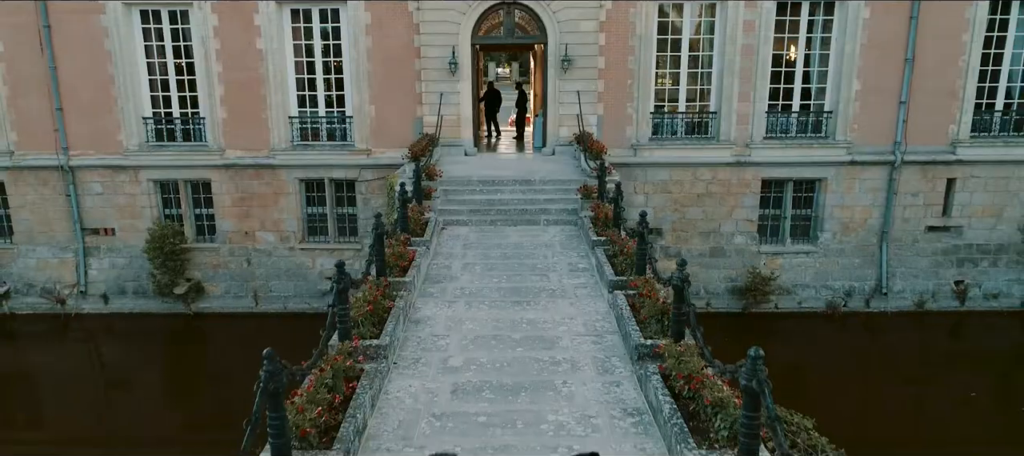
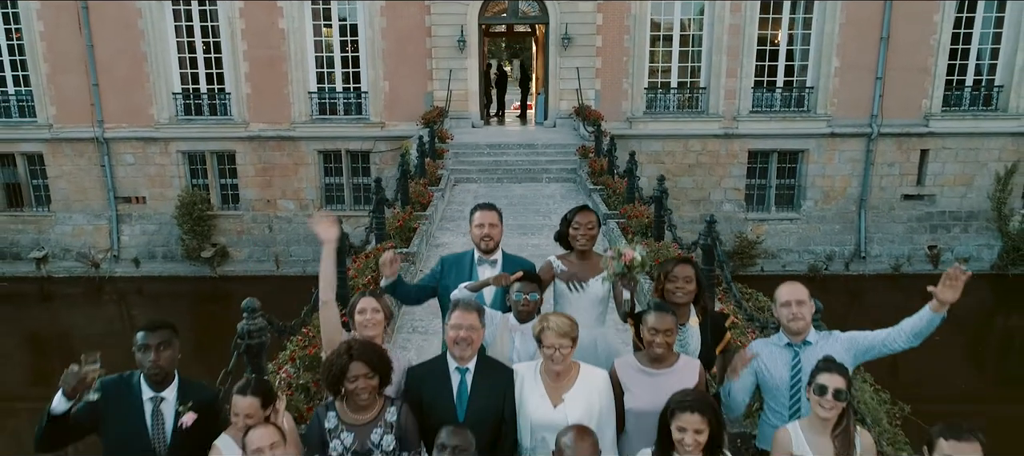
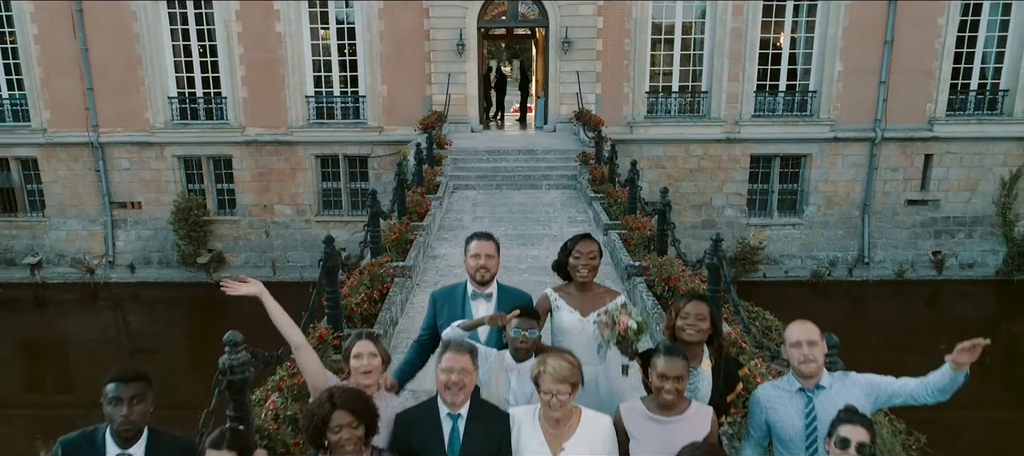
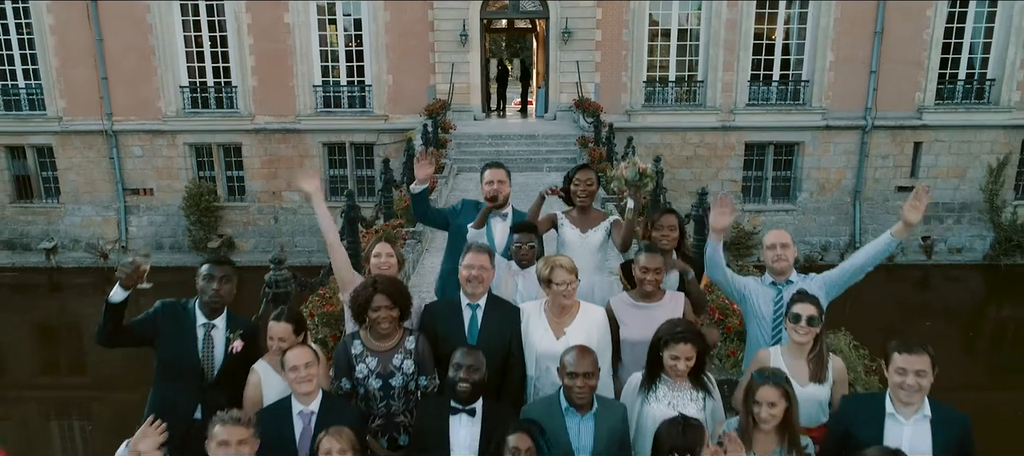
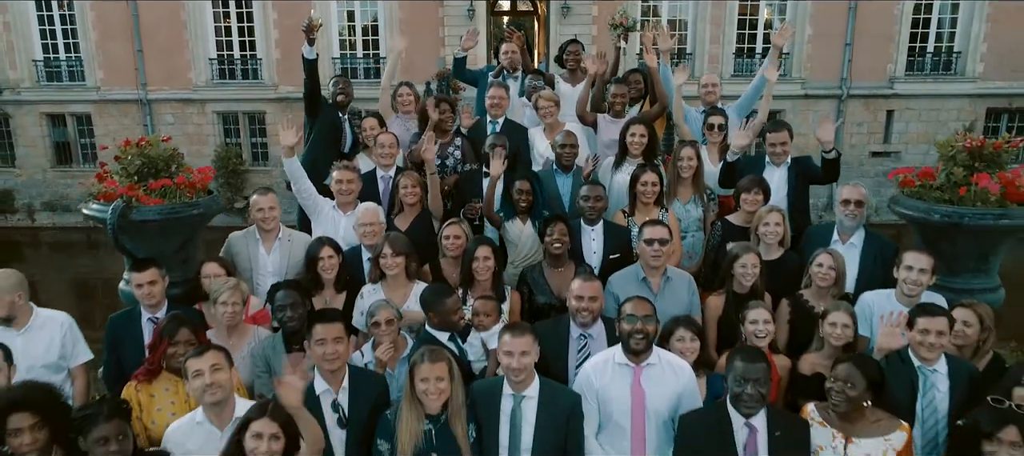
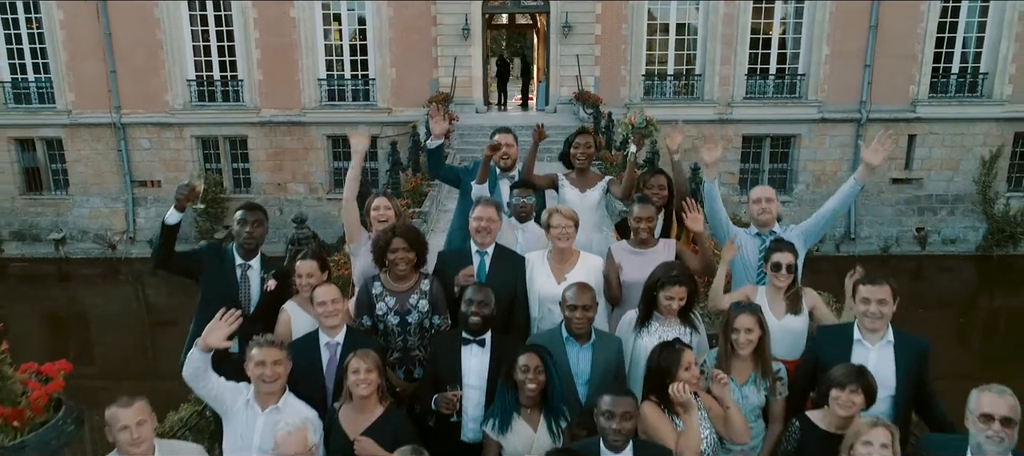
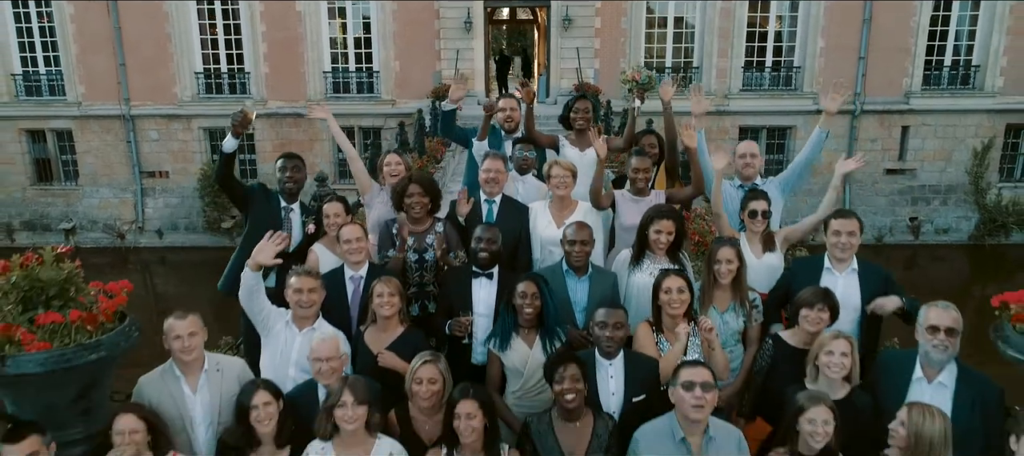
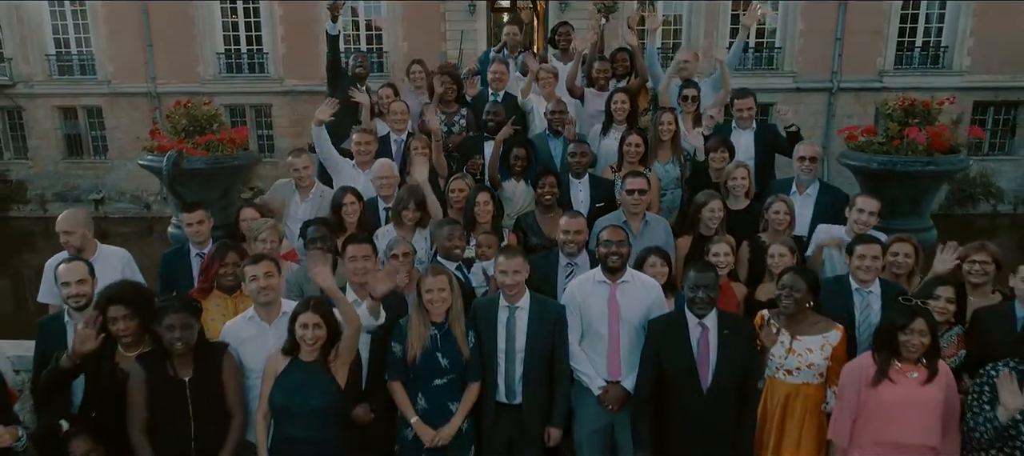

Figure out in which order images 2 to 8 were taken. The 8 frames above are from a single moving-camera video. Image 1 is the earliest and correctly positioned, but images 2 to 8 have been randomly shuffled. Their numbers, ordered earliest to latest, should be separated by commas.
3, 2, 4, 6, 7, 5, 8
